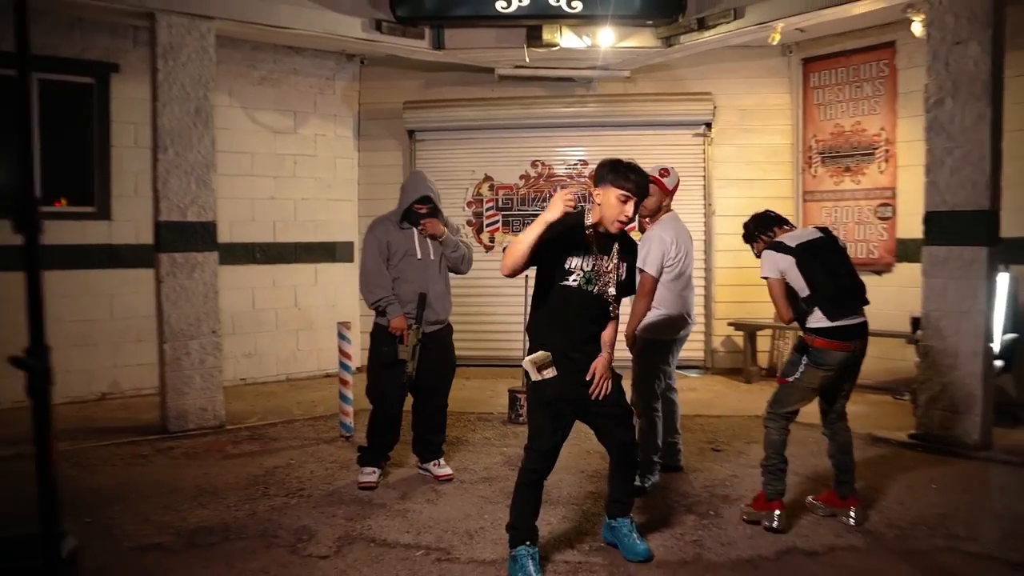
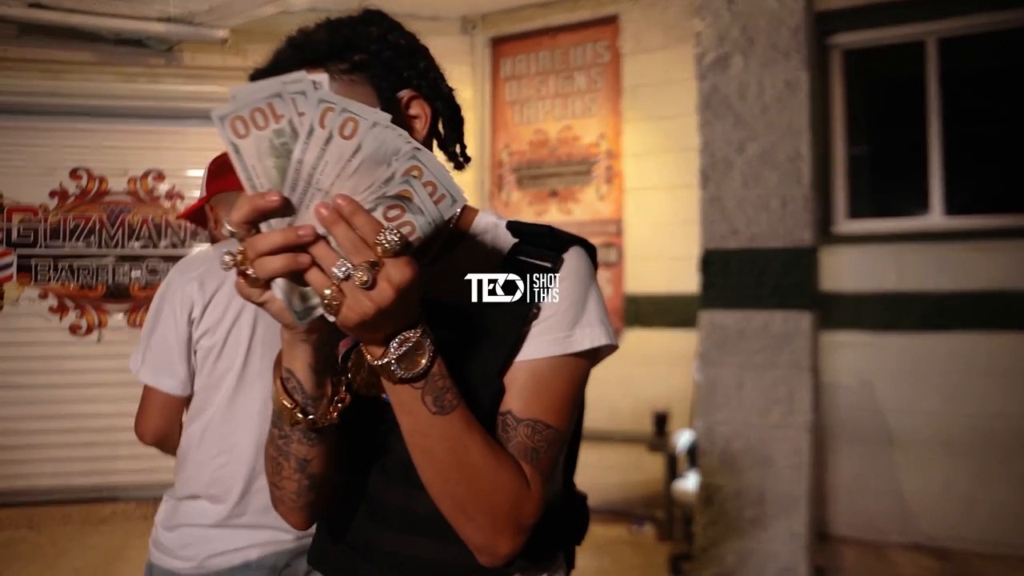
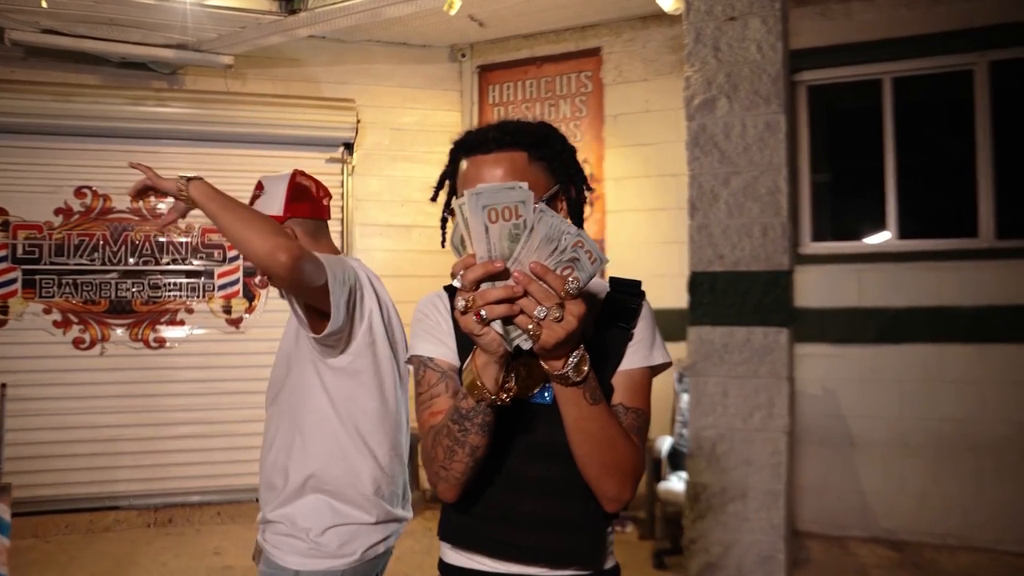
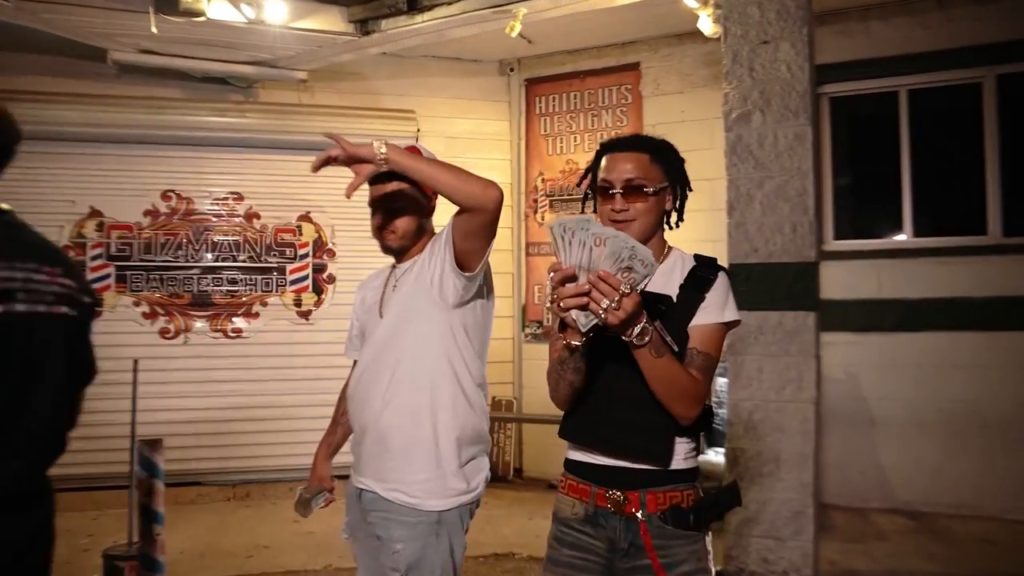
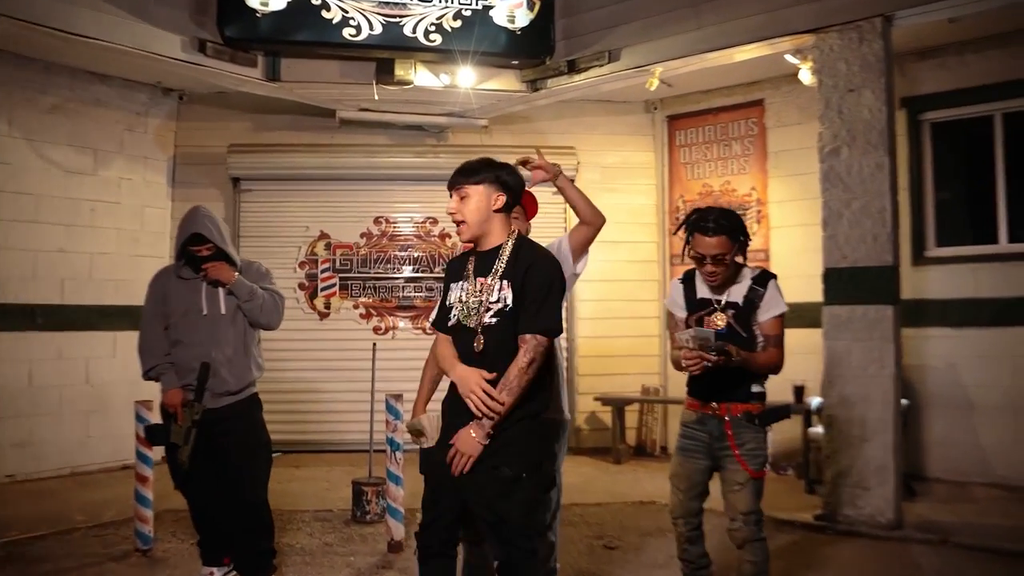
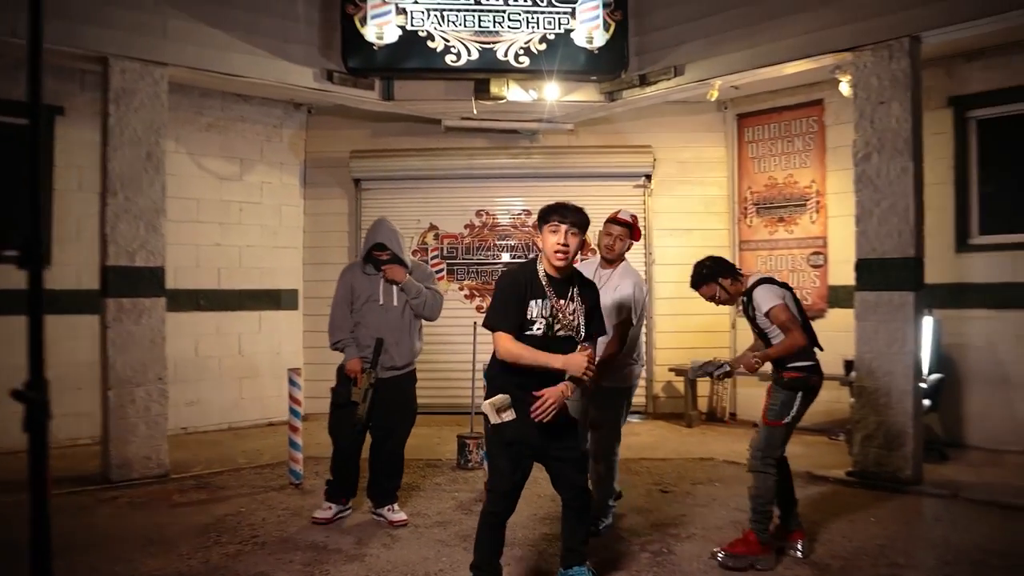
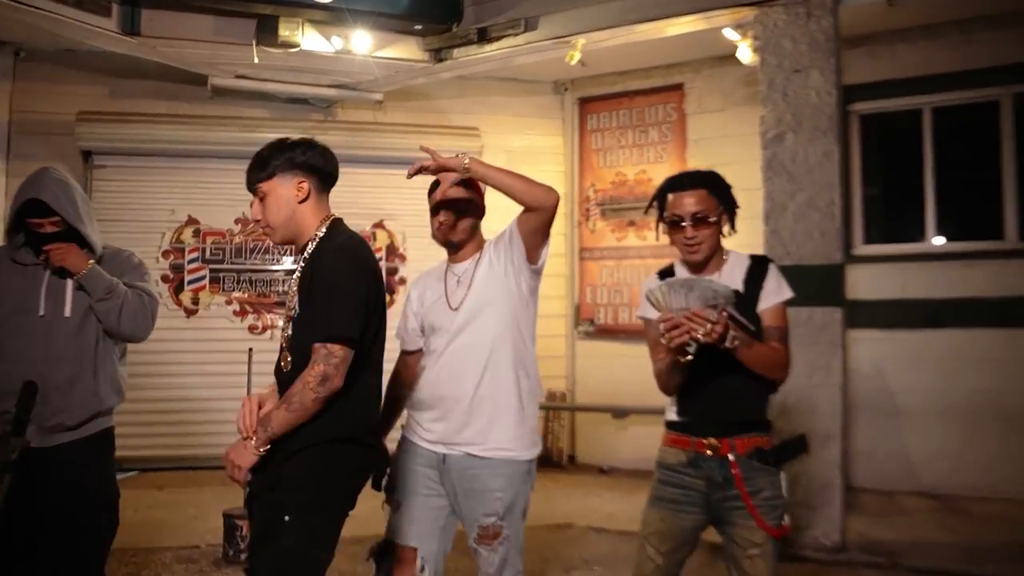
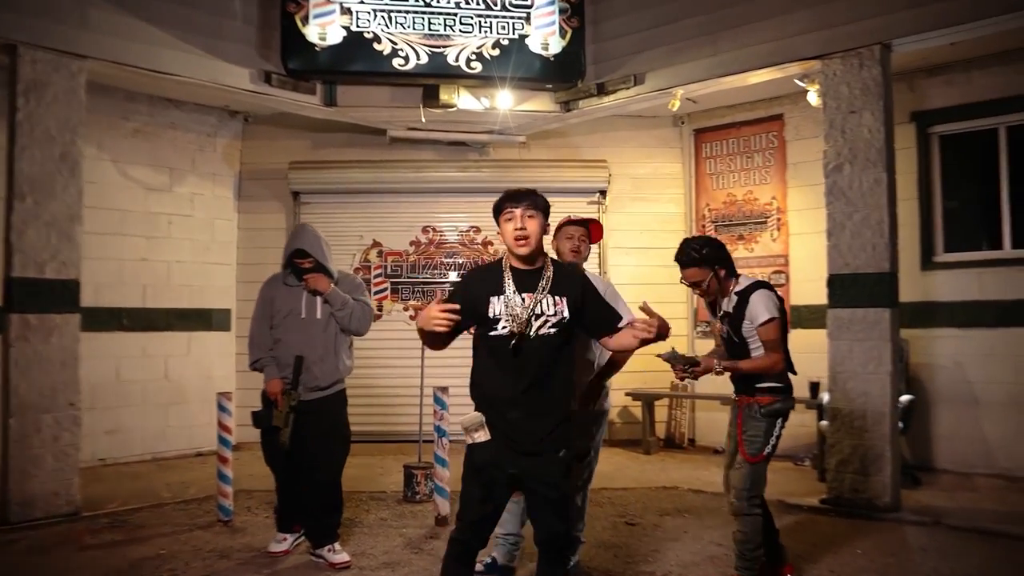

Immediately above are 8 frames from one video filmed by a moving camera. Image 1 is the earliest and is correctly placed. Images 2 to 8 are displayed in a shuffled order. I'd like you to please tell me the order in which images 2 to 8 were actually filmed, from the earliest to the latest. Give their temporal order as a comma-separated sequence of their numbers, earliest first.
6, 8, 5, 7, 4, 3, 2
